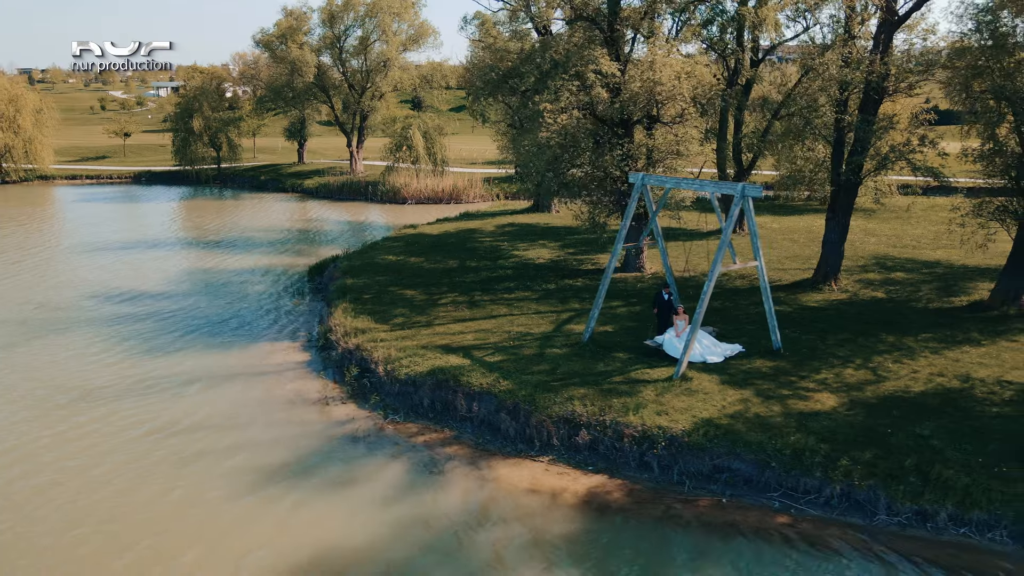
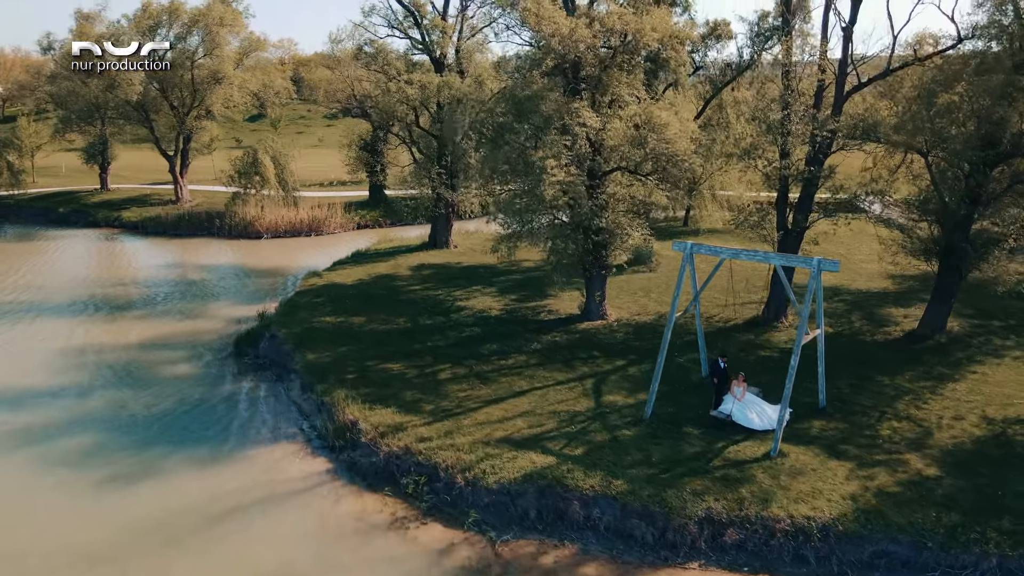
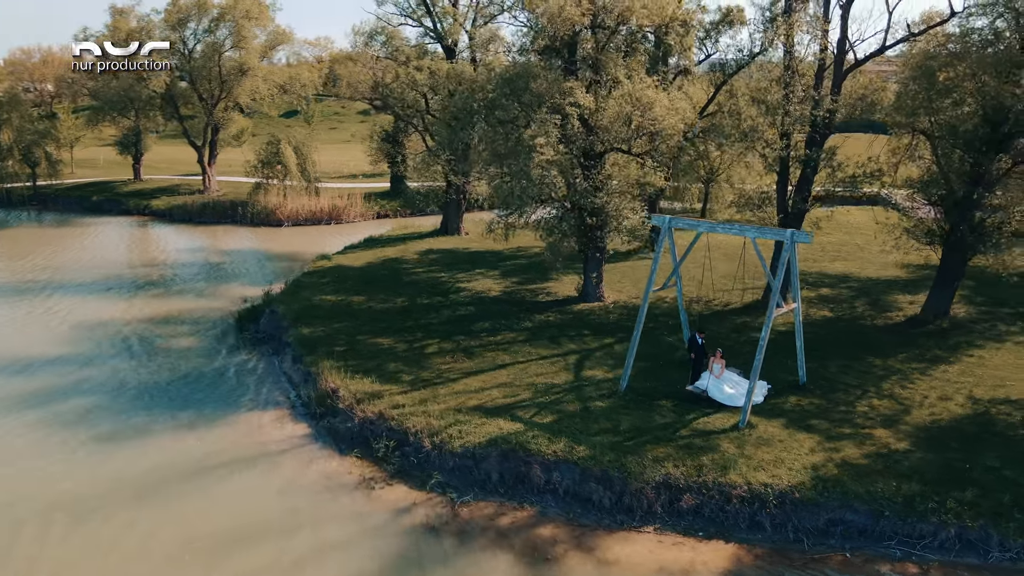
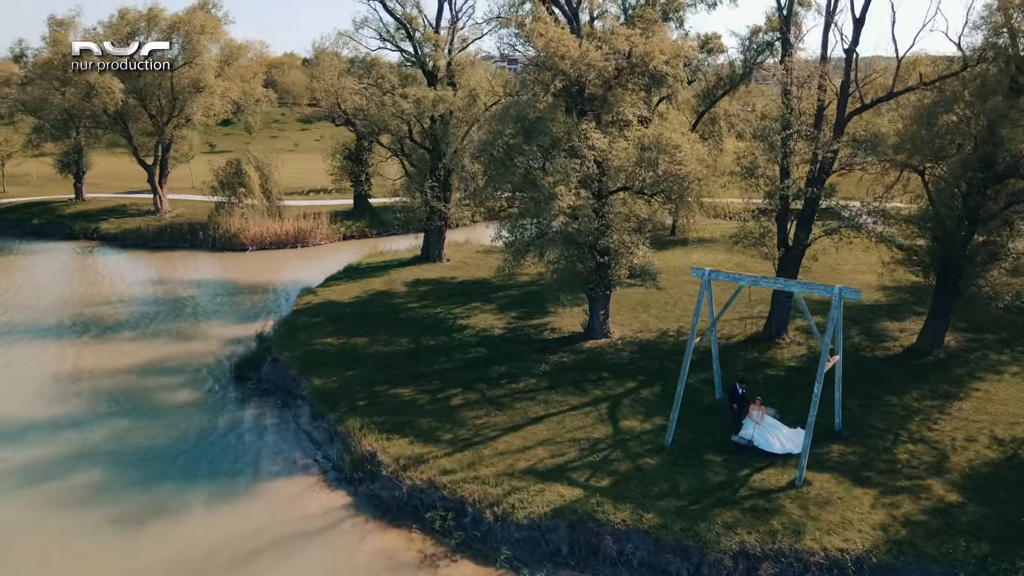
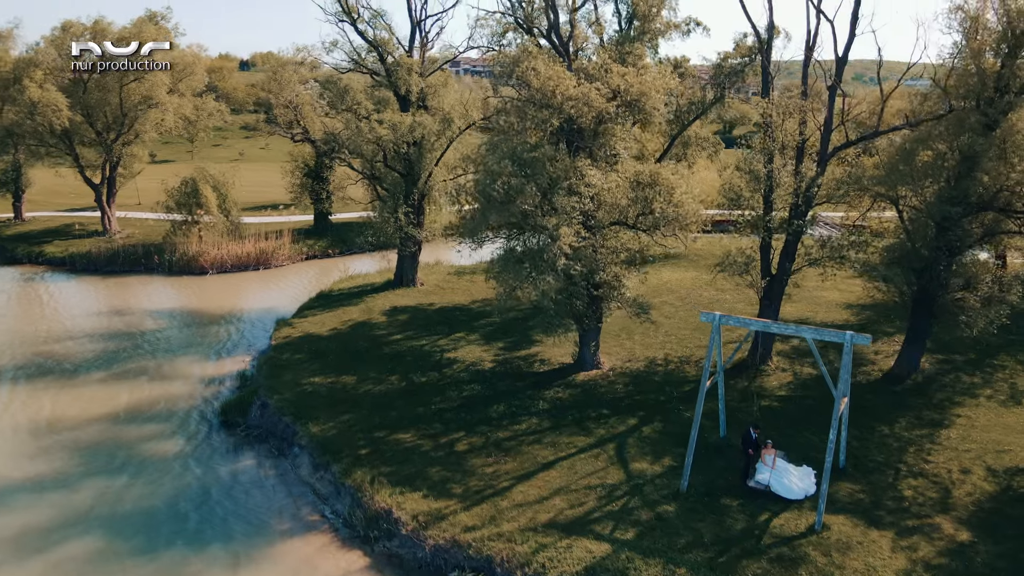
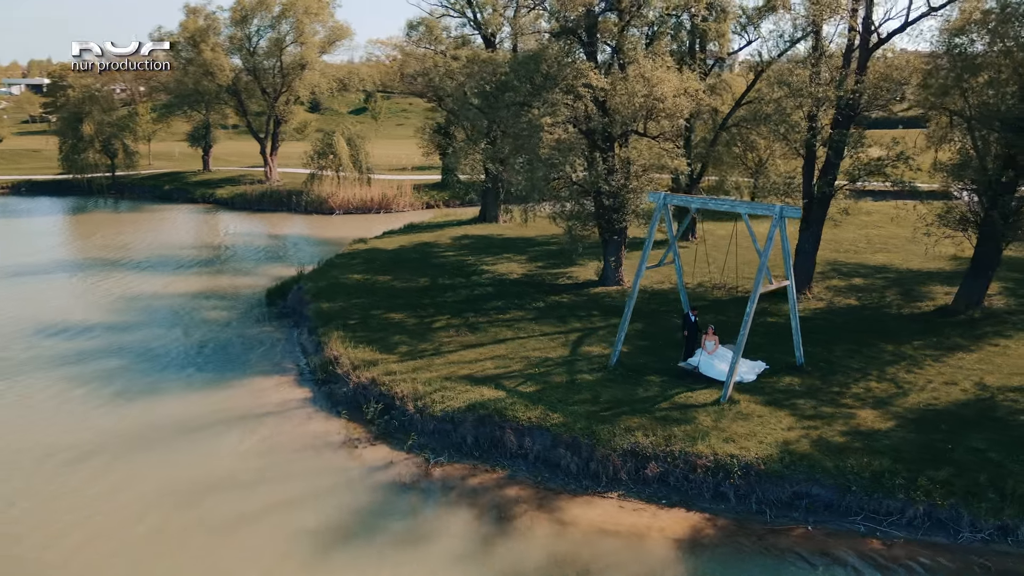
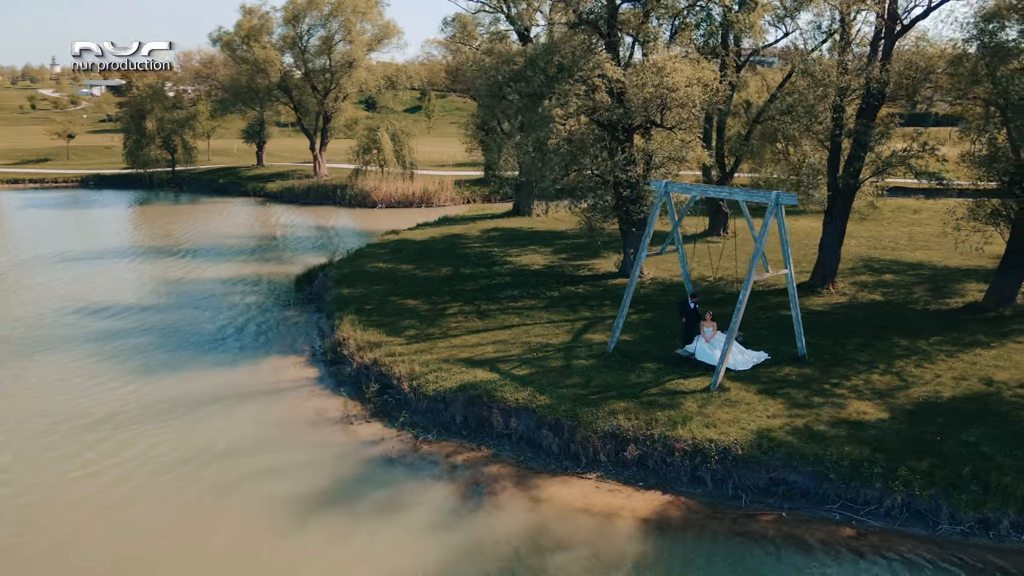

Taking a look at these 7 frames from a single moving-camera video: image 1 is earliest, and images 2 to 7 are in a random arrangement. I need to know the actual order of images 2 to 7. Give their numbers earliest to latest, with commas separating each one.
7, 6, 3, 2, 4, 5
